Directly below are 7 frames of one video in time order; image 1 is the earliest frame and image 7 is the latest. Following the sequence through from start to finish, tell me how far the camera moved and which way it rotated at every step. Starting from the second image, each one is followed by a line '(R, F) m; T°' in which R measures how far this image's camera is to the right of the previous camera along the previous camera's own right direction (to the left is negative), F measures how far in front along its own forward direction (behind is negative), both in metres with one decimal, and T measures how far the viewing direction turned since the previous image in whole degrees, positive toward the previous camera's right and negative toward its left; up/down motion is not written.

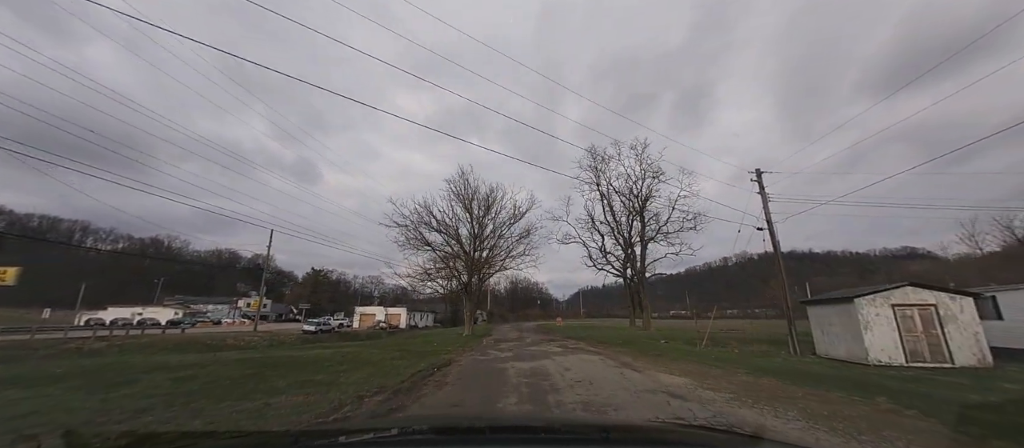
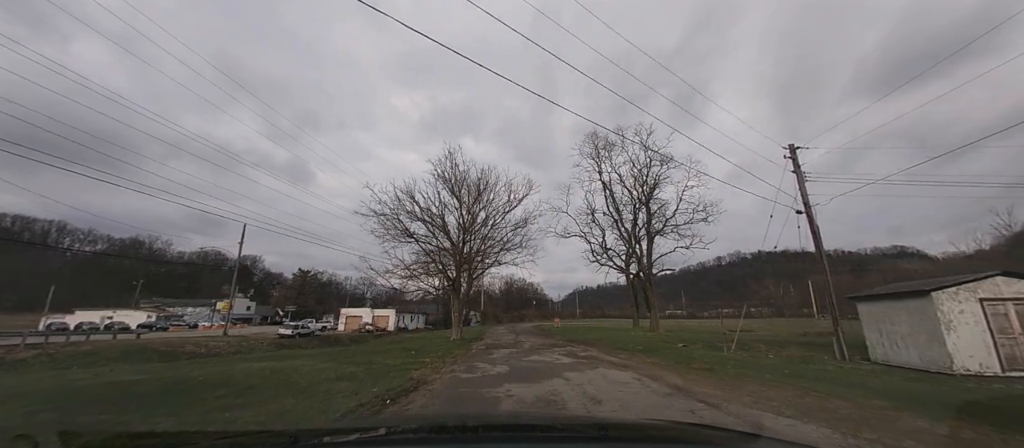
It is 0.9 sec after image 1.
(0.0, +1.7) m; +1°
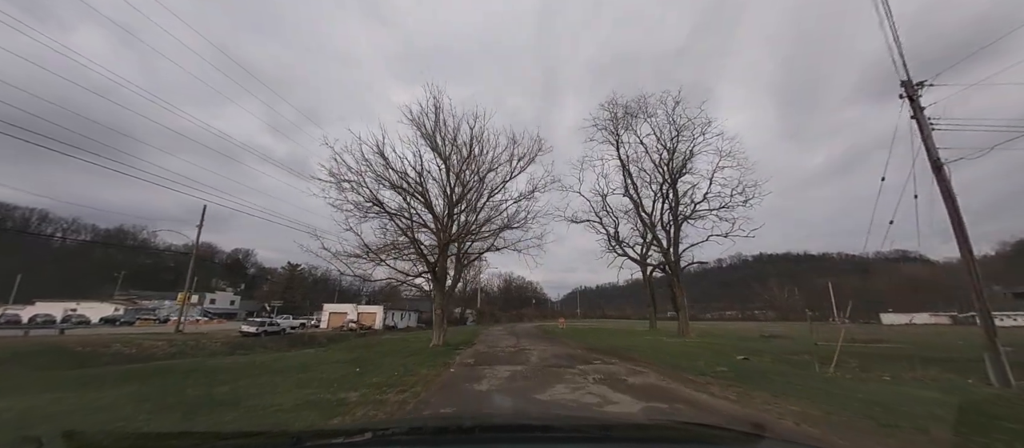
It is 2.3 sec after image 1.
(-0.1, +2.8) m; 0°
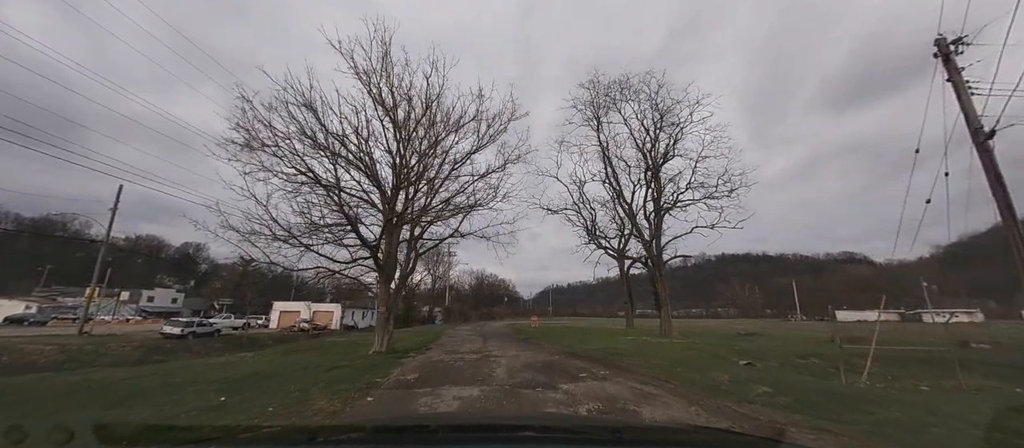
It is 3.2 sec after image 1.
(+0.2, +1.6) m; +4°
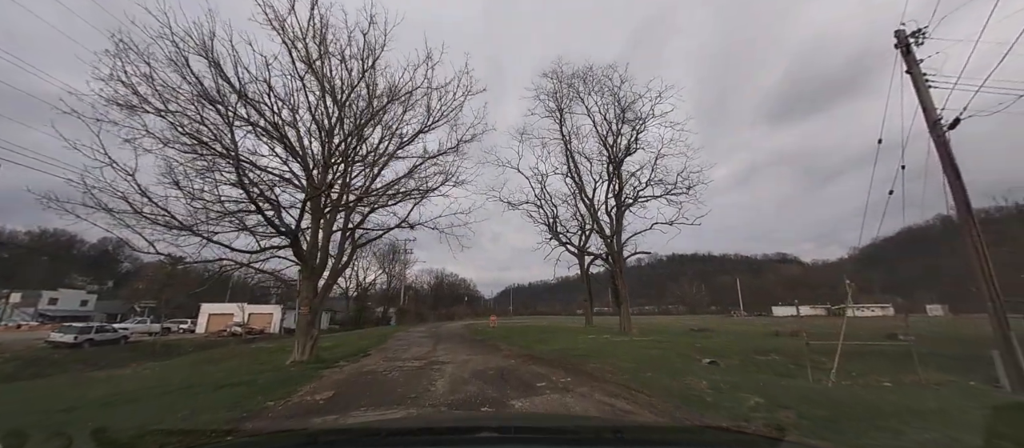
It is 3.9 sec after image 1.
(+0.2, +0.8) m; +6°
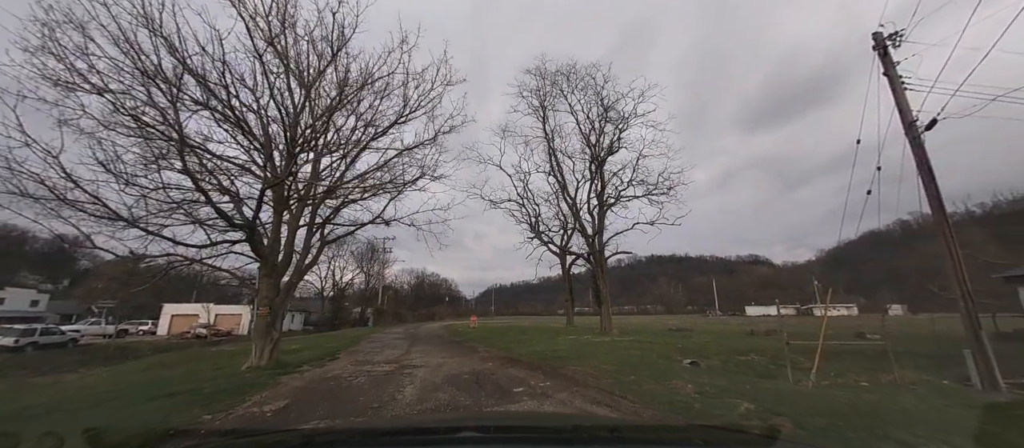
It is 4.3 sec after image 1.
(+0.1, +0.3) m; +3°
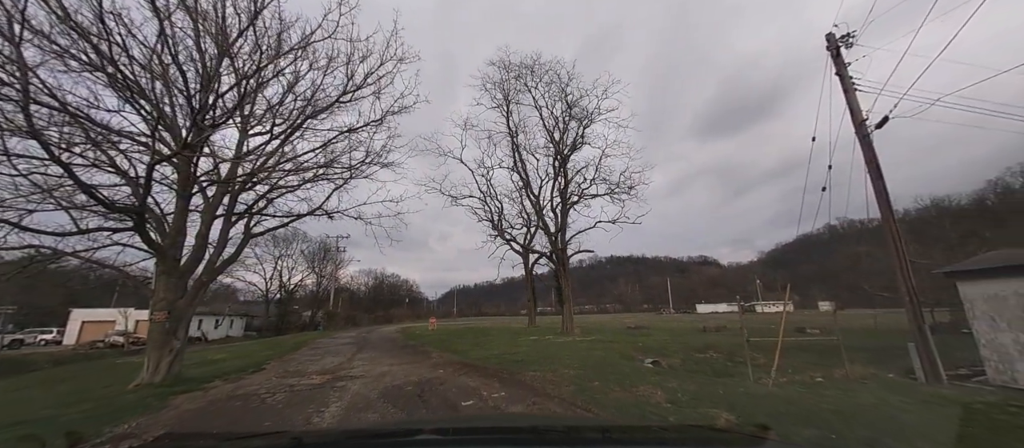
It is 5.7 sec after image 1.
(+0.1, +0.5) m; +6°
